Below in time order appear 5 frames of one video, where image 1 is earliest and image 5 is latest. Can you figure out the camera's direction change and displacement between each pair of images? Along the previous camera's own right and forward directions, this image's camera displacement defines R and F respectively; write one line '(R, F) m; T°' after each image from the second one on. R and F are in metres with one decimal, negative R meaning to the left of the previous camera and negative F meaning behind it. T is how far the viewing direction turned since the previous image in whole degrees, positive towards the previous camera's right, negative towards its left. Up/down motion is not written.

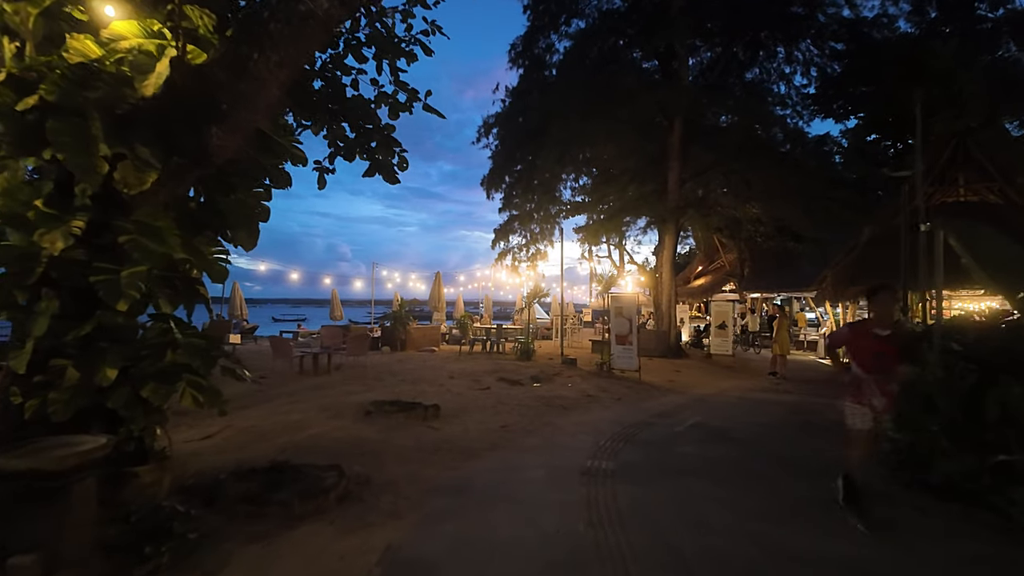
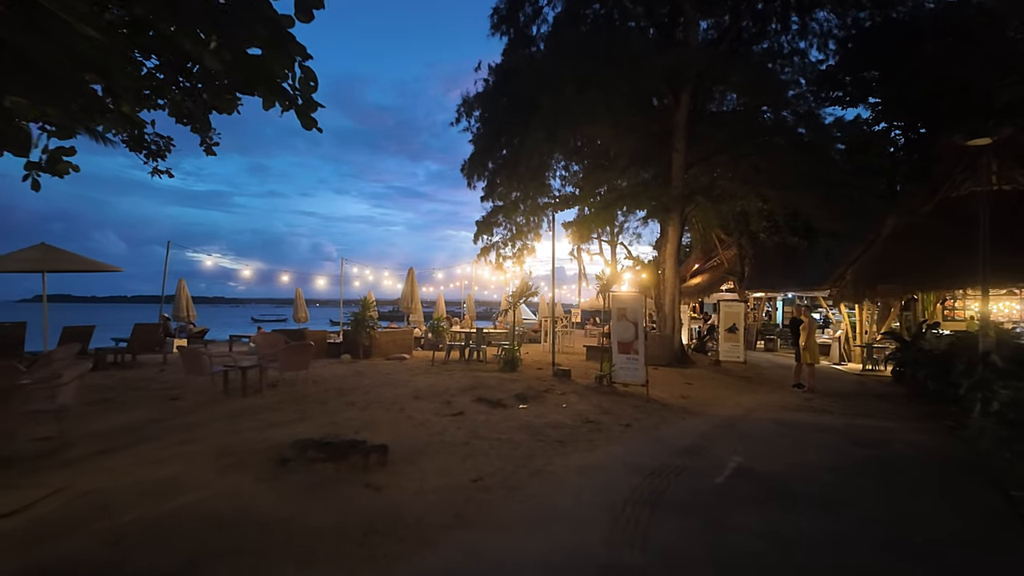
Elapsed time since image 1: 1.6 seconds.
(+0.1, +2.2) m; +1°
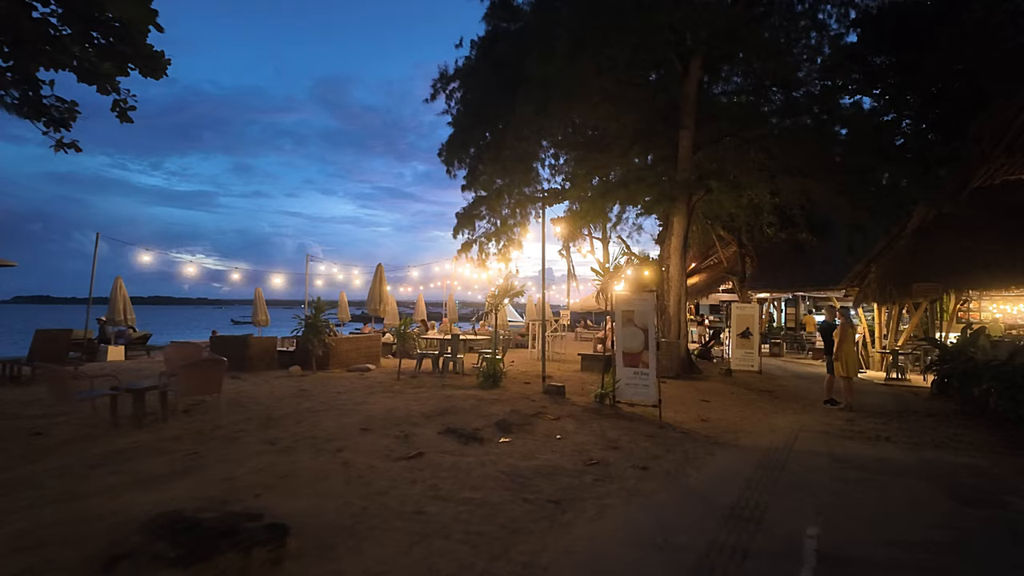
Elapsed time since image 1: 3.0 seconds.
(+0.1, +2.0) m; +1°
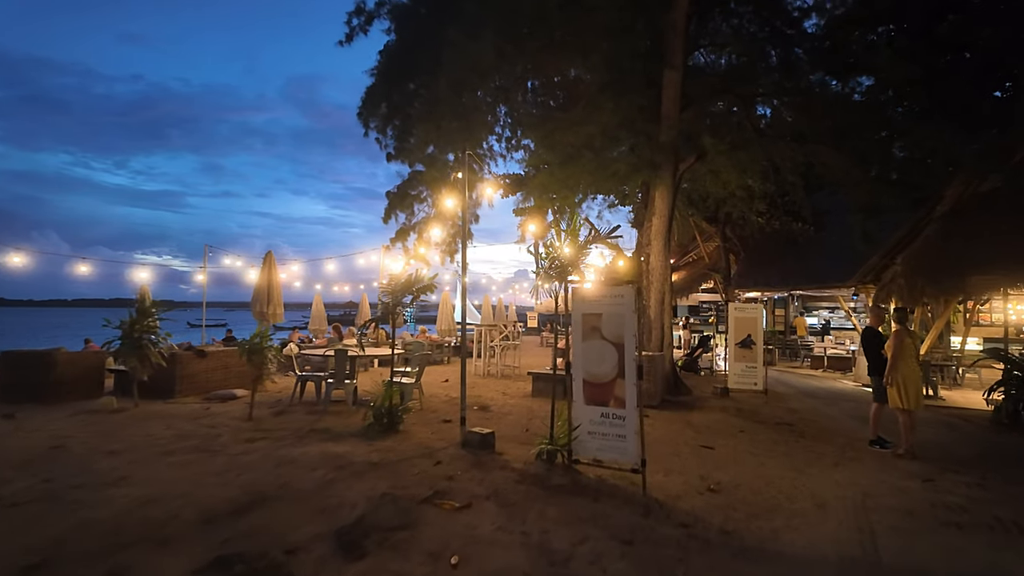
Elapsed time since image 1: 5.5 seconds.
(+0.7, +3.3) m; +3°
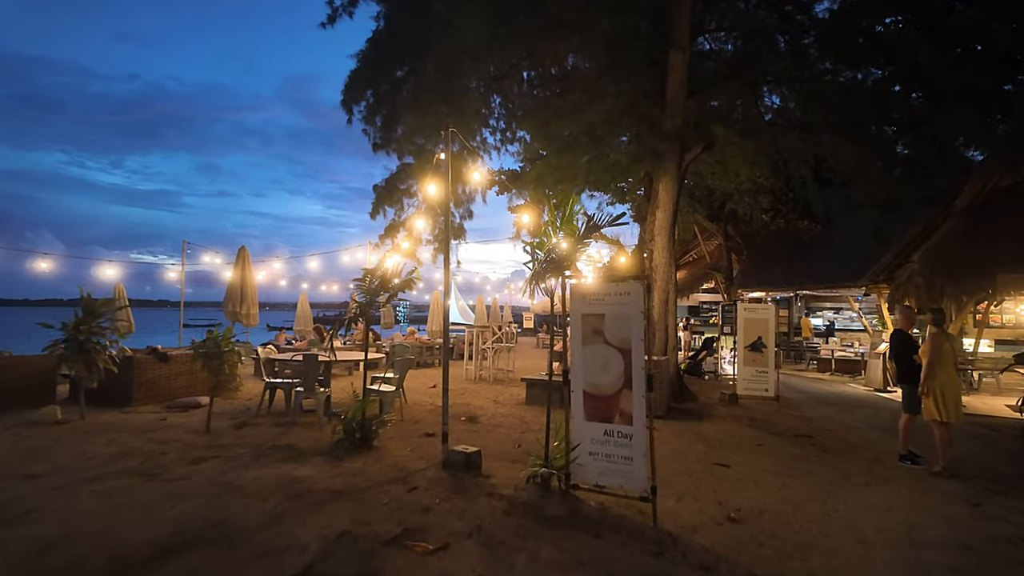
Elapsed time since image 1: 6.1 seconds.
(+0.1, +0.8) m; 0°
